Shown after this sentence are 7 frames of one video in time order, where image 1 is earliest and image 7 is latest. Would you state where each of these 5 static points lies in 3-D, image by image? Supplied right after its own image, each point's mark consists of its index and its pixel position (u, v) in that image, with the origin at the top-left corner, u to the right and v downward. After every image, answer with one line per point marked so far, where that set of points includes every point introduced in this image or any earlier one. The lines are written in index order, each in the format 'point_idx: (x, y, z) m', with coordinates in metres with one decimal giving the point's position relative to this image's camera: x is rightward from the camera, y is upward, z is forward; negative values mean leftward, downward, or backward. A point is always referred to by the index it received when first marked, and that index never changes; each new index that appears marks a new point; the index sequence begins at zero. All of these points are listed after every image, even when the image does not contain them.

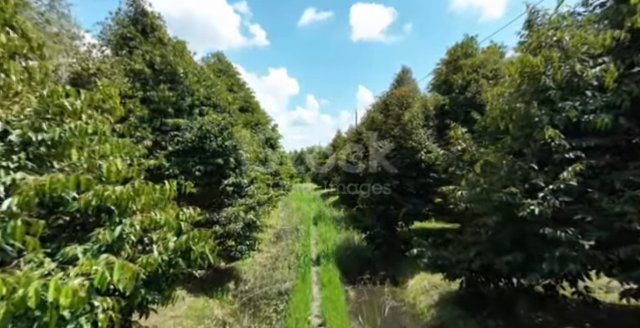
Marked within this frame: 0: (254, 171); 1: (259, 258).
0: (-1.4, -0.2, +7.4) m
1: (-1.5, -2.4, +8.1) m
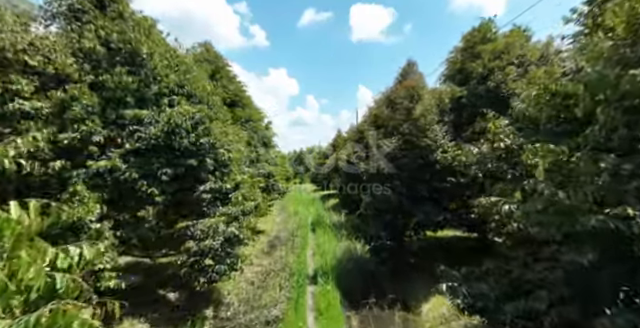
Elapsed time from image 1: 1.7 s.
0: (-1.5, -0.3, +6.3) m
1: (-1.5, -2.4, +7.1) m
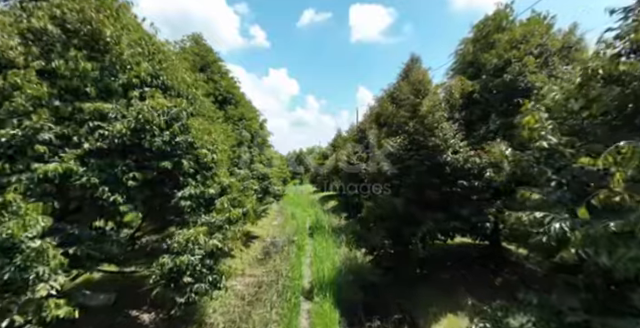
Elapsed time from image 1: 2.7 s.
0: (-1.6, -0.3, +5.7) m
1: (-1.6, -2.4, +6.4) m
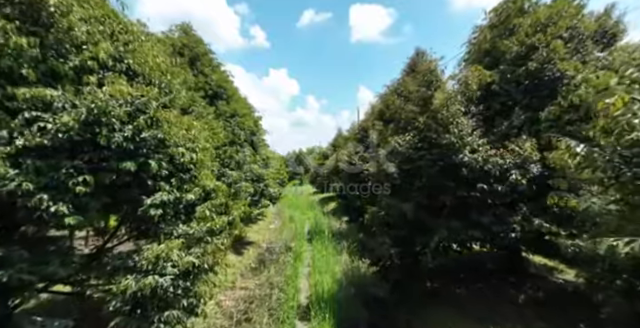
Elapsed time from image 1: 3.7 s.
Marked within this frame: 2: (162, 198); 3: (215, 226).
0: (-1.6, -0.3, +5.0) m
1: (-1.6, -2.4, +5.7) m
2: (-1.7, -0.4, +3.7) m
3: (-1.4, -0.8, +4.5) m
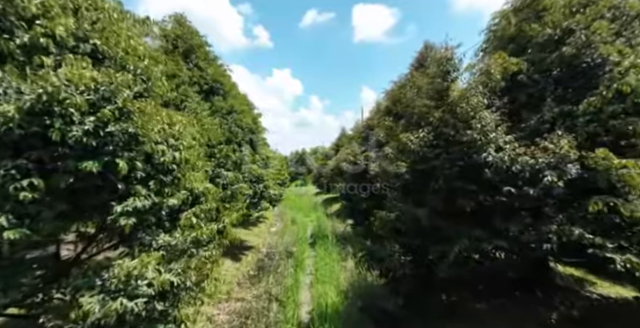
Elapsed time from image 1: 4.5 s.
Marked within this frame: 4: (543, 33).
0: (-1.5, -0.3, +4.4) m
1: (-1.6, -2.4, +5.1) m
2: (-1.7, -0.4, +3.1) m
3: (-1.4, -0.8, +3.9) m
4: (+3.0, +1.8, +4.6) m
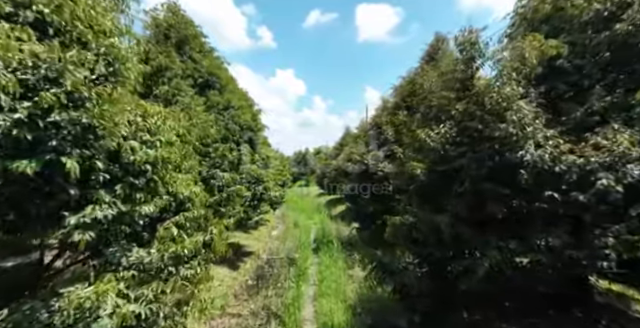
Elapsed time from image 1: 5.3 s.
0: (-1.5, -0.3, +3.7) m
1: (-1.5, -2.4, +4.5) m
2: (-1.6, -0.4, +2.4) m
3: (-1.3, -0.8, +3.2) m
4: (+3.1, +1.8, +3.9) m
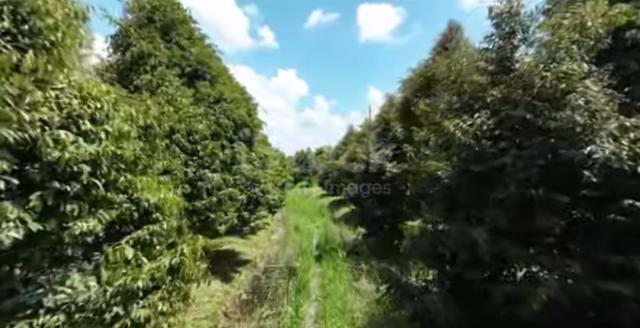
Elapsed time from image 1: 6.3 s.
0: (-1.4, -0.3, +2.9) m
1: (-1.5, -2.4, +3.6) m
2: (-1.6, -0.4, +1.6) m
3: (-1.3, -0.8, +2.4) m
4: (+3.1, +1.8, +3.0) m
